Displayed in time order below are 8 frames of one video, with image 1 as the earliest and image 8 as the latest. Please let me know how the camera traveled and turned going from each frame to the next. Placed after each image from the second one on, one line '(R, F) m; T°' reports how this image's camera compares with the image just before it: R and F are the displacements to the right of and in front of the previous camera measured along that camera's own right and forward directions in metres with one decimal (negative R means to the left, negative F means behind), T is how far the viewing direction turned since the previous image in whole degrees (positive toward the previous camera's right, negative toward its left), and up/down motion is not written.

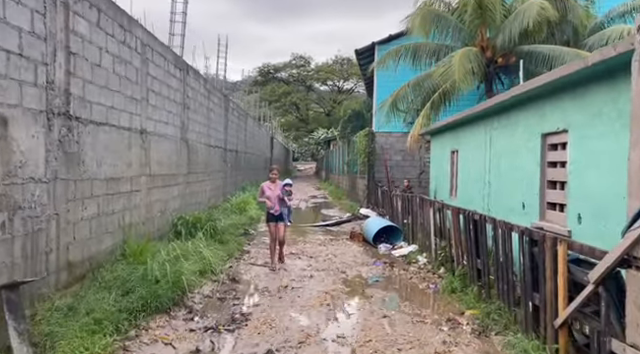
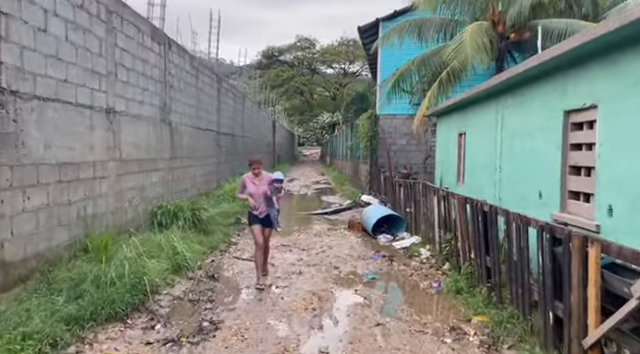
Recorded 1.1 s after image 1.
(+0.2, +0.8) m; -1°
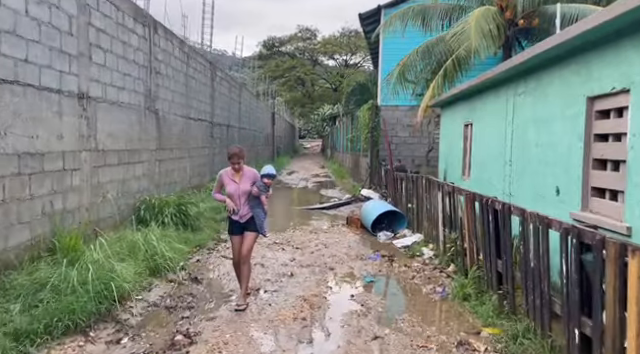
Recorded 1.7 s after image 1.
(+0.1, +0.6) m; 0°
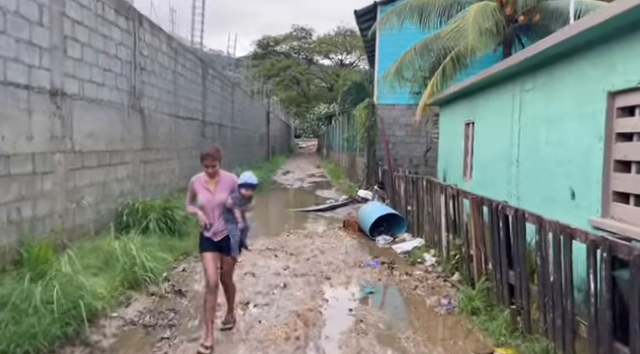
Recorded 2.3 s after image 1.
(0.0, +0.4) m; 0°
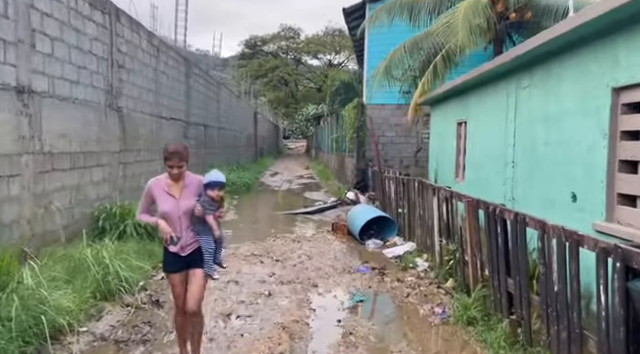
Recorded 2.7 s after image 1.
(0.0, +0.3) m; +1°
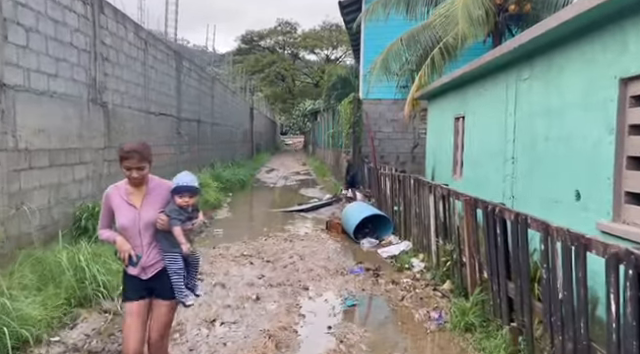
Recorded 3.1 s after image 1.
(+0.1, +0.3) m; 0°
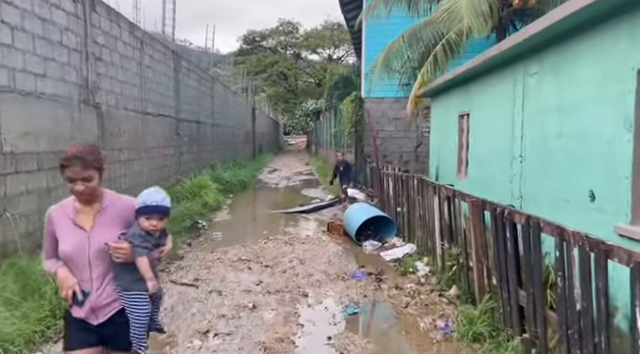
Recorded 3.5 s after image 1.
(+0.1, +0.2) m; 0°
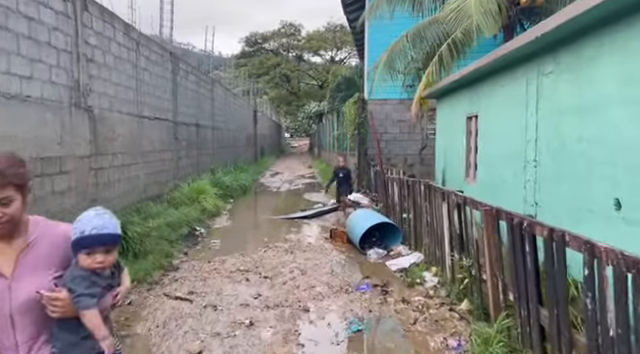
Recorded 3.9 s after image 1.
(0.0, +0.3) m; 0°
